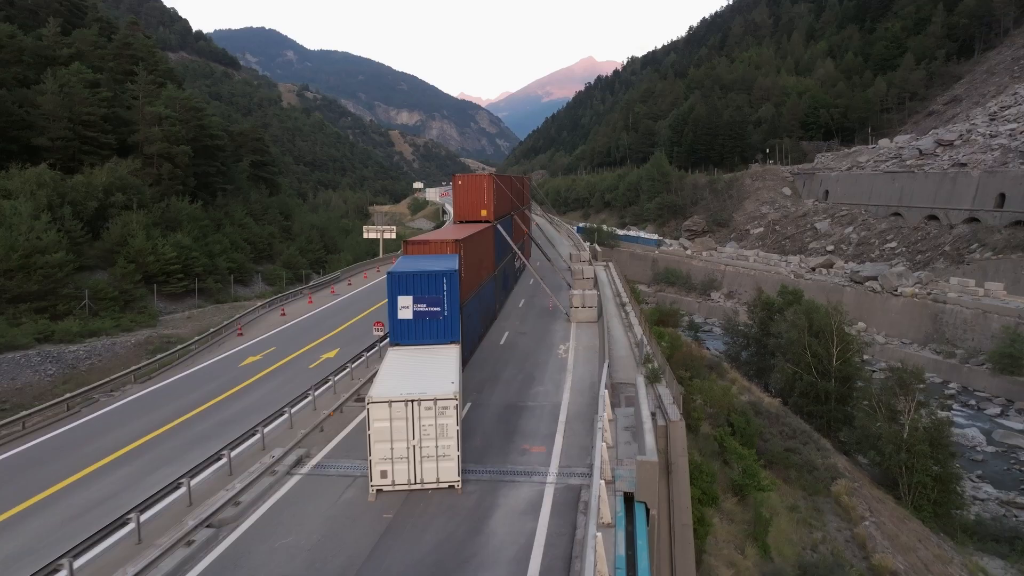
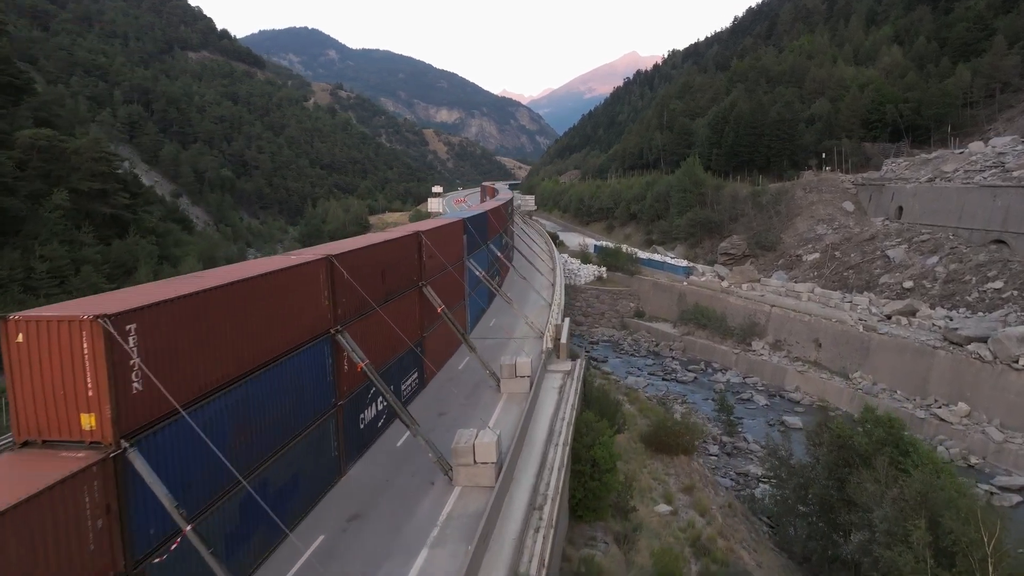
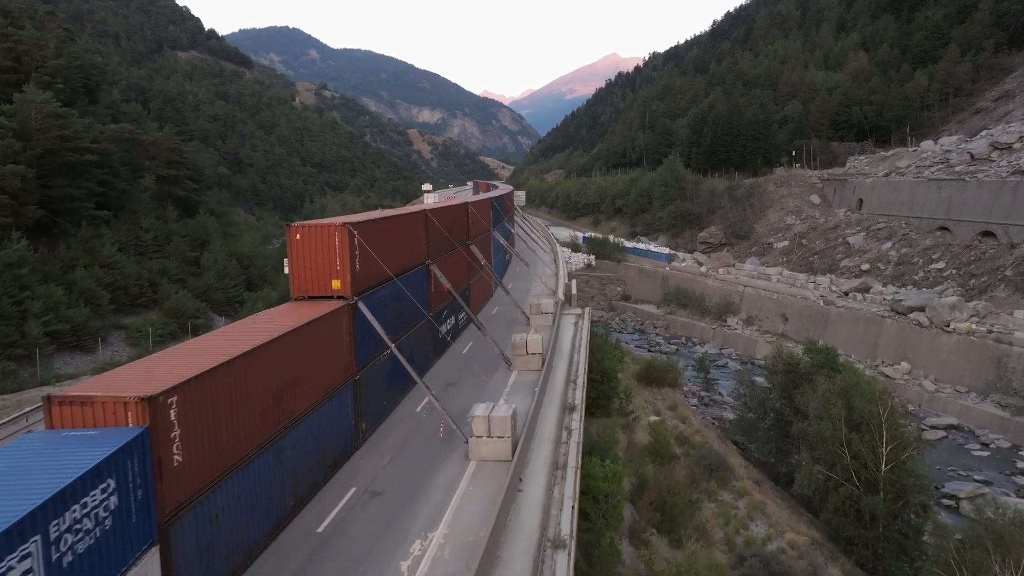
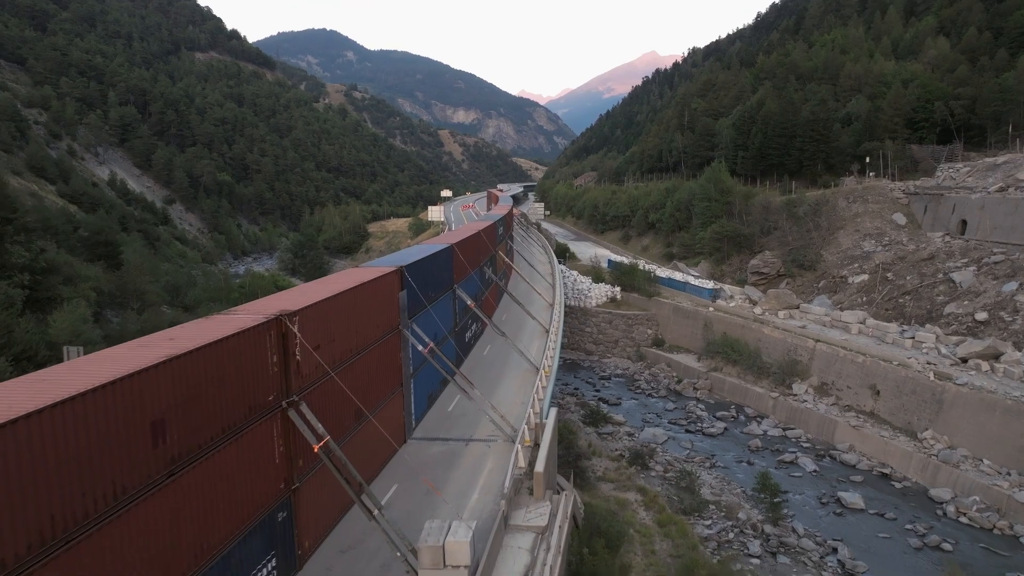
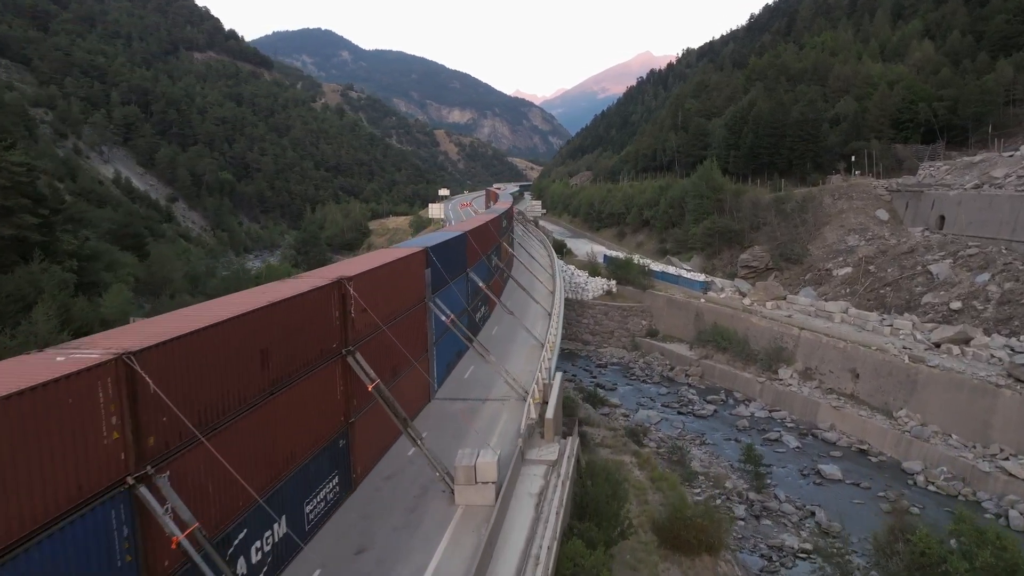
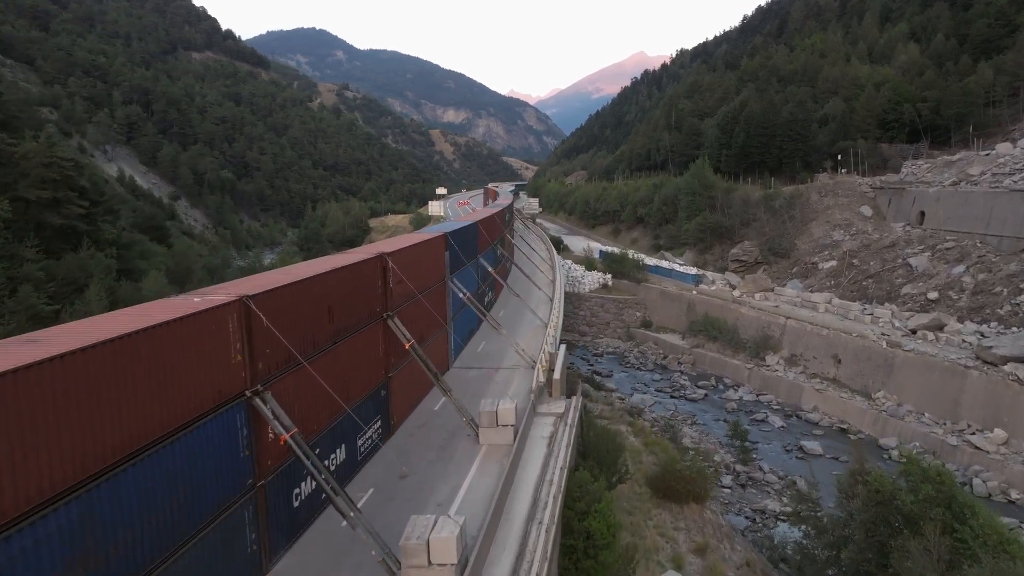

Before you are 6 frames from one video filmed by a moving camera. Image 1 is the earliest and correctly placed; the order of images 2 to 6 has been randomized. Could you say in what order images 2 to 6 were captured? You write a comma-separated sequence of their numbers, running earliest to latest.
3, 2, 6, 5, 4
